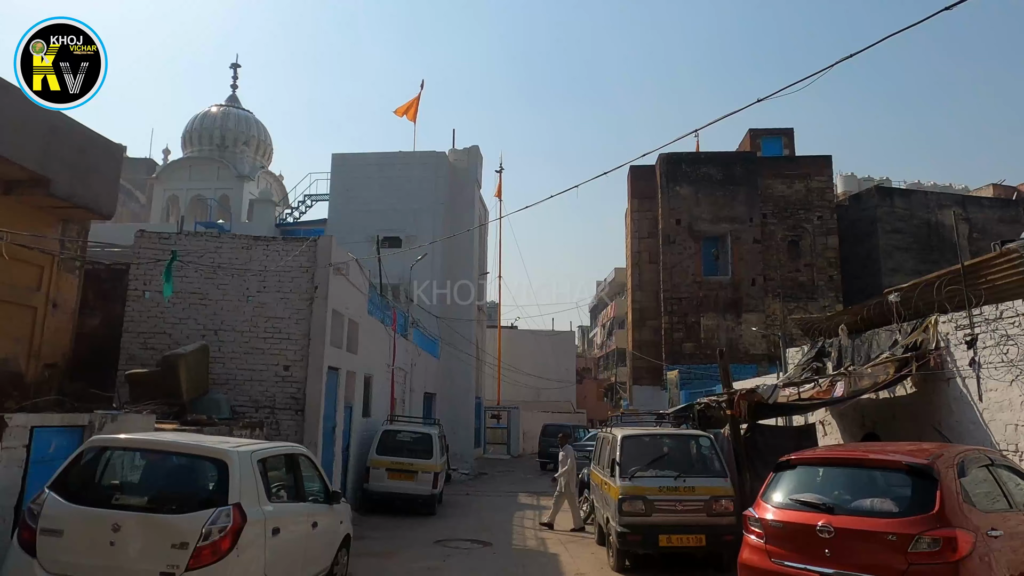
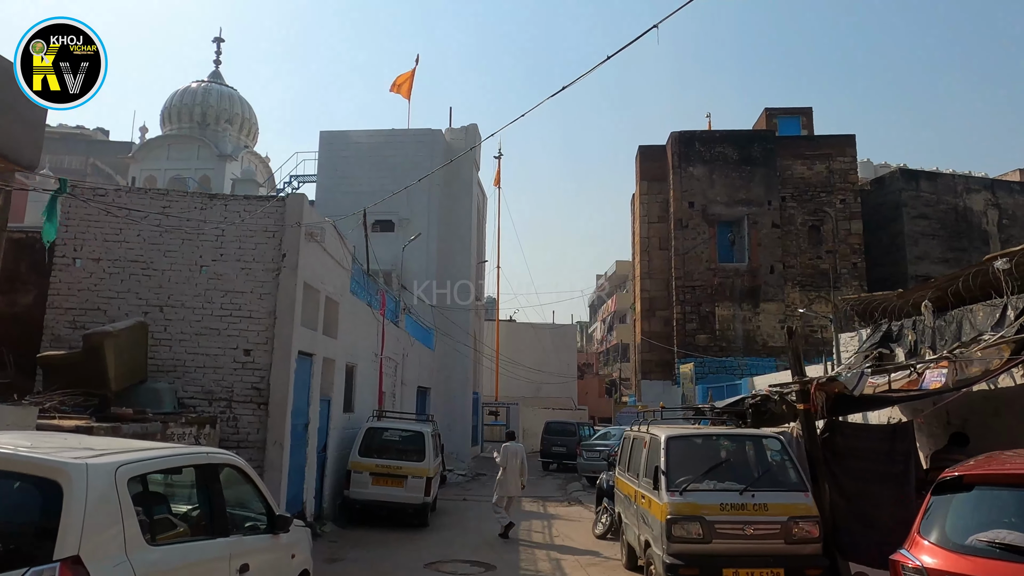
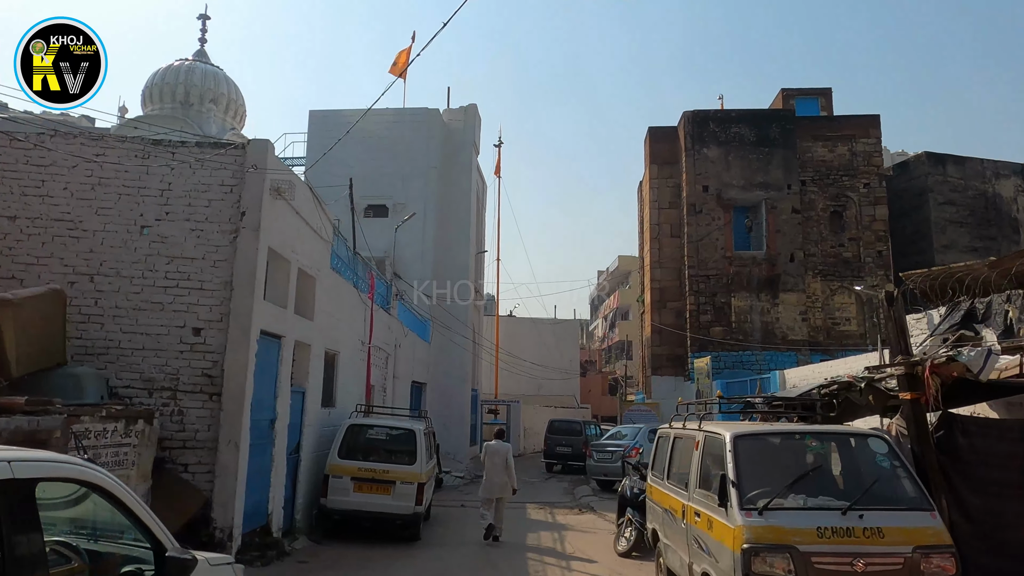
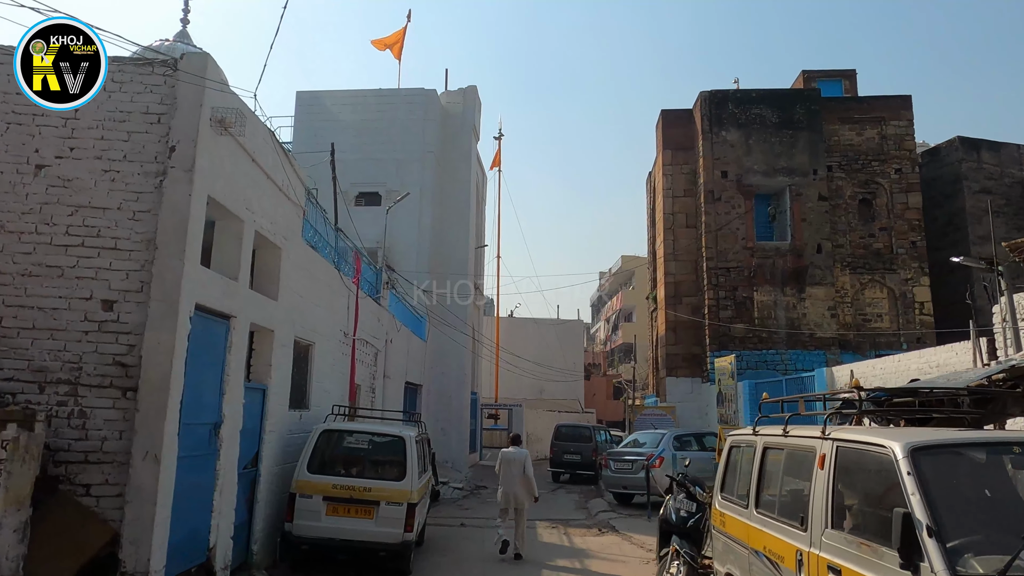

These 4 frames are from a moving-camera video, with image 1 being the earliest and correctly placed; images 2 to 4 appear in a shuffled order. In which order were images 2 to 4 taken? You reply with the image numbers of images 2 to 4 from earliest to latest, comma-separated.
2, 3, 4
